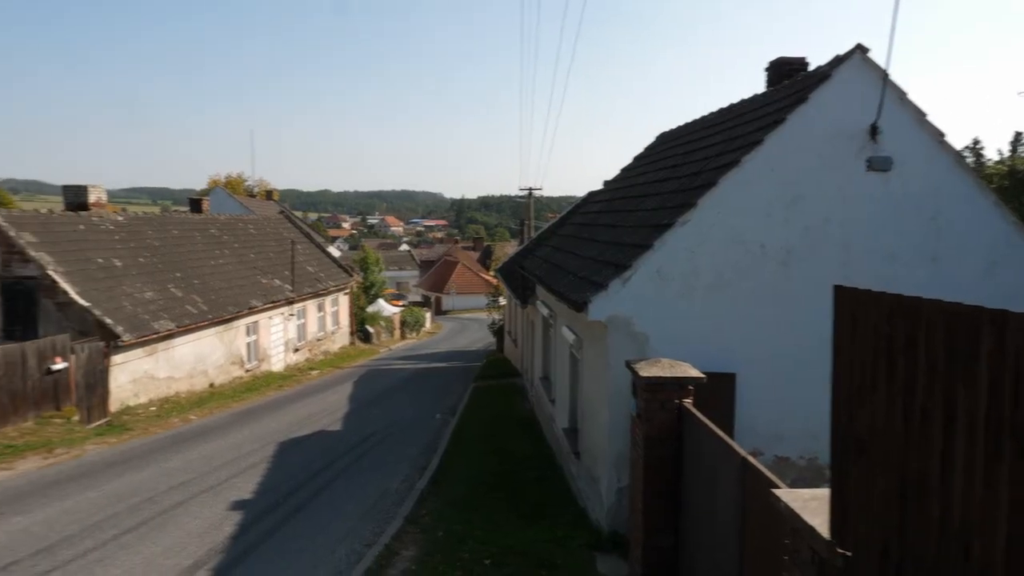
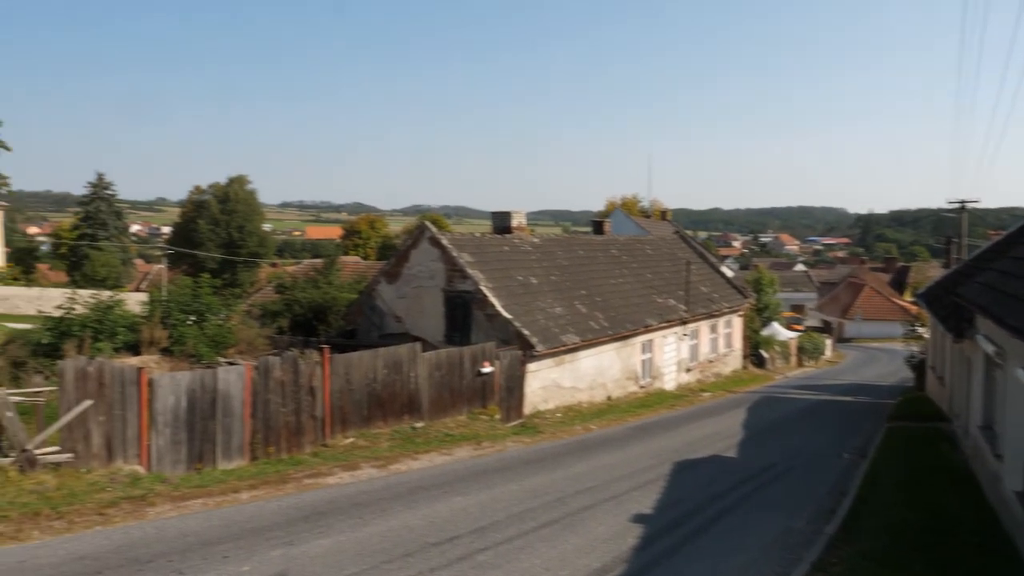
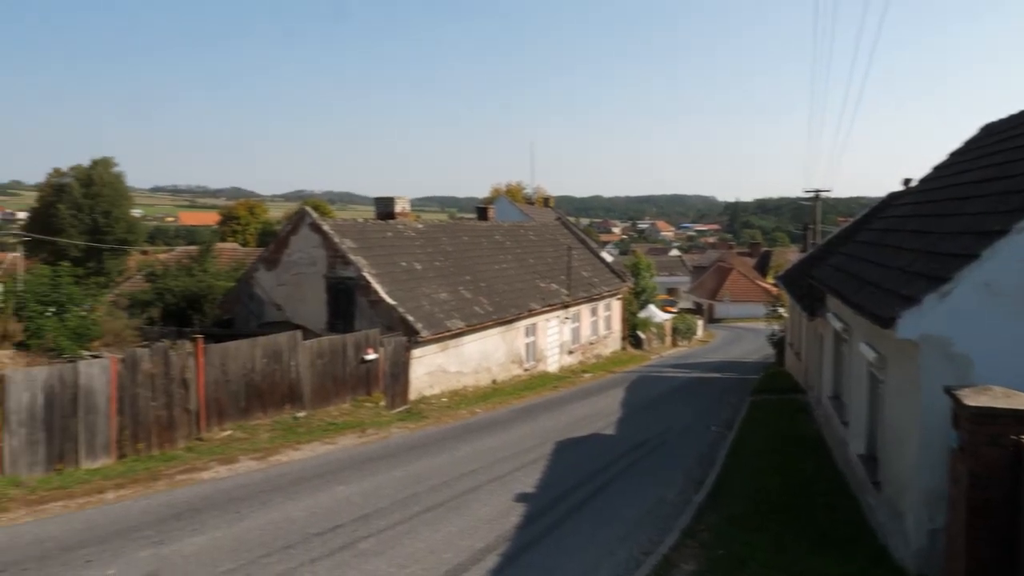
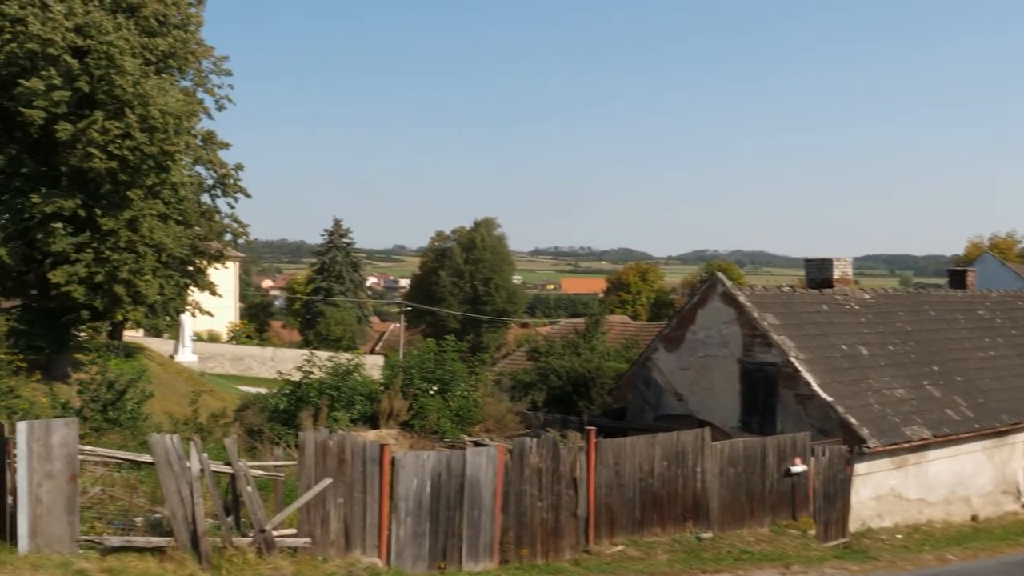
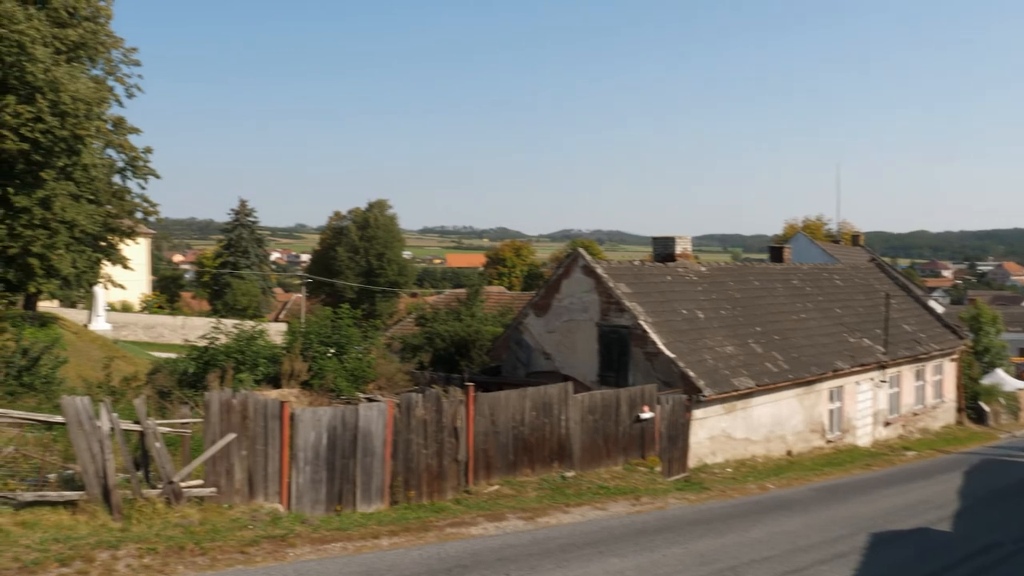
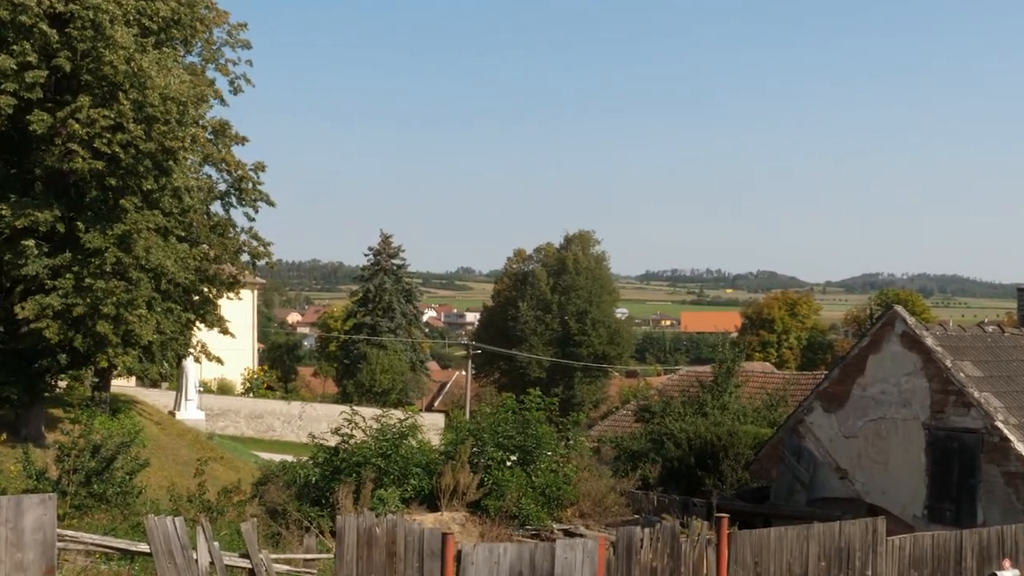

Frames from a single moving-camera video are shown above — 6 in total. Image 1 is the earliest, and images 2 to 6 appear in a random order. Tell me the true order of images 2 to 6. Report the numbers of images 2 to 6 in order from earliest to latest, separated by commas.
3, 2, 5, 4, 6
